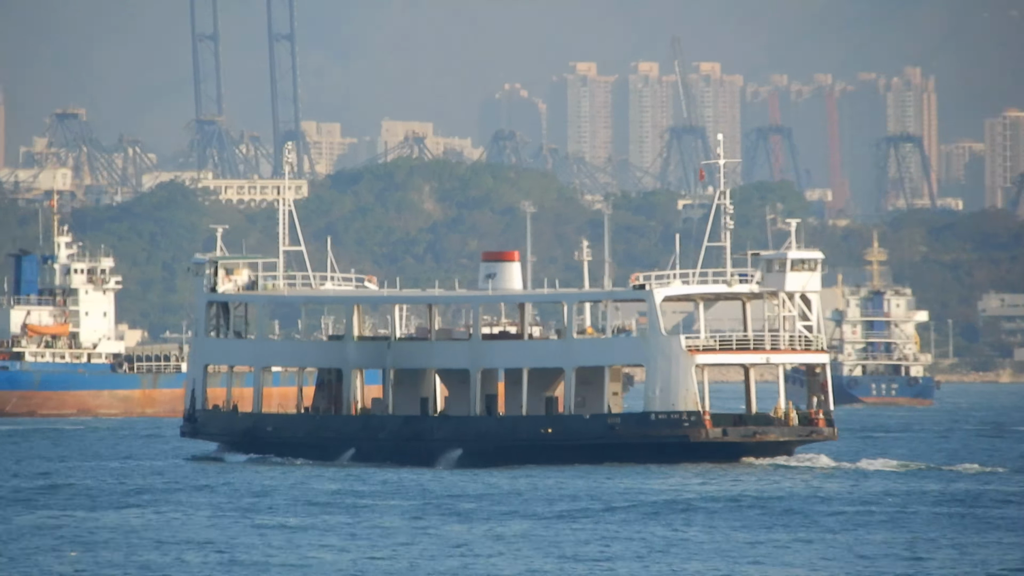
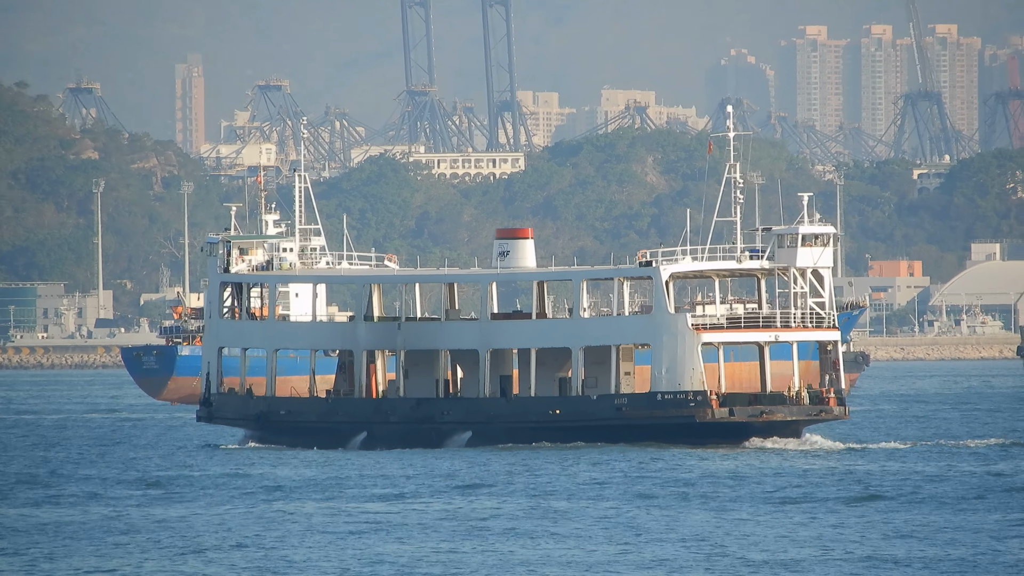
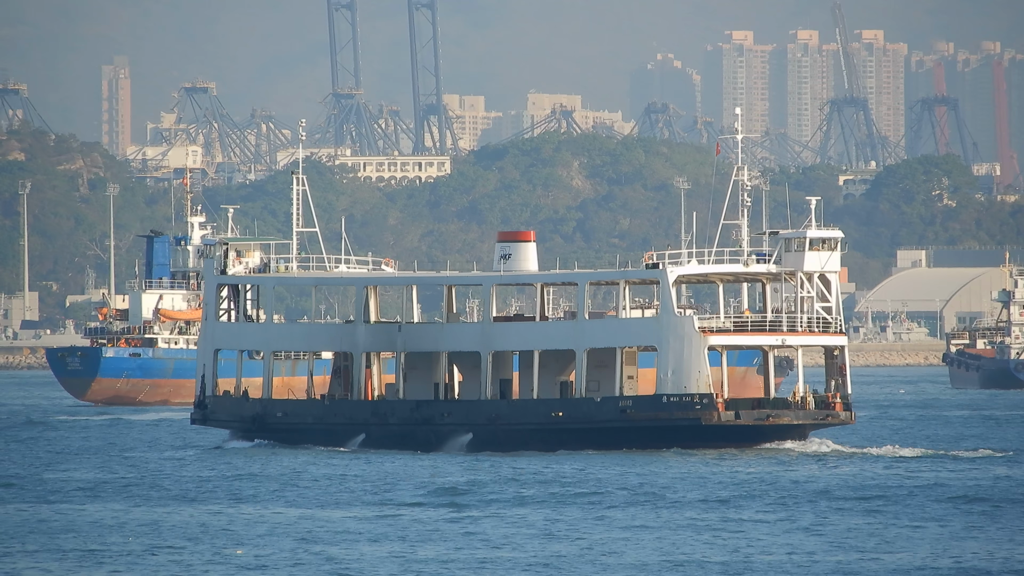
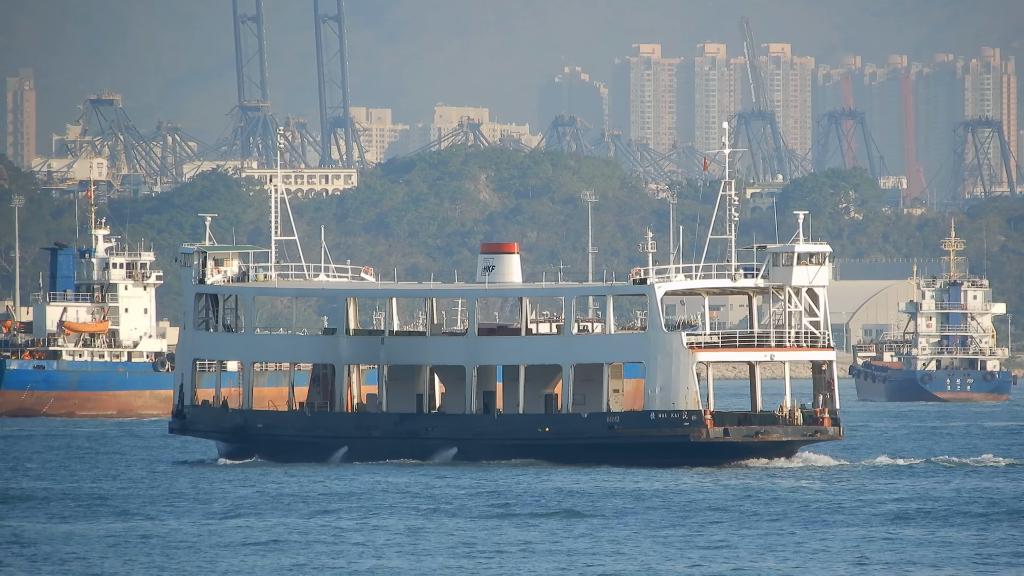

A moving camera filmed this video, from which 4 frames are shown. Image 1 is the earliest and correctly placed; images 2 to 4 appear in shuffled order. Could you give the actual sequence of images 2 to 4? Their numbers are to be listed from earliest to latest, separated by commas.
4, 3, 2
